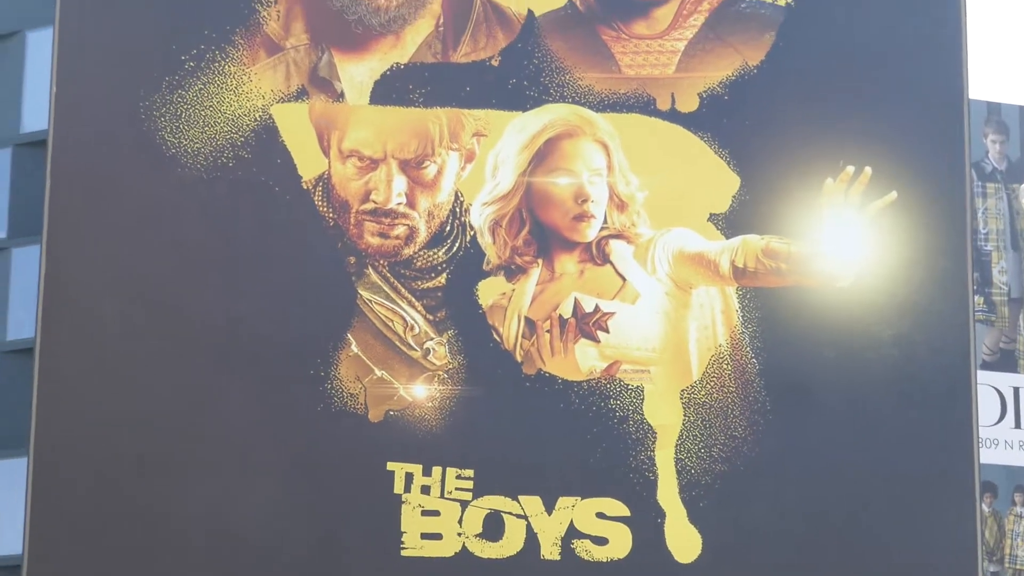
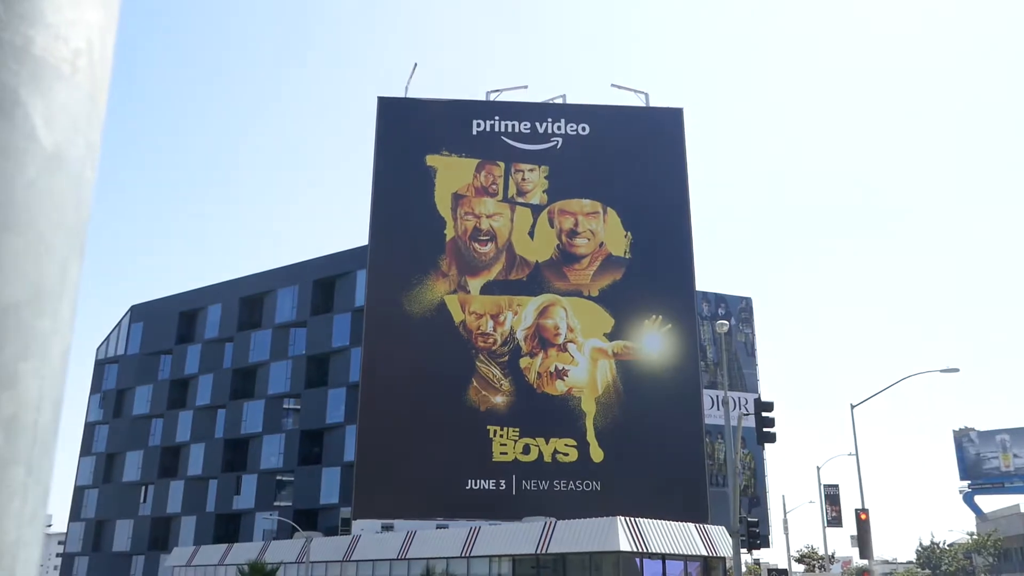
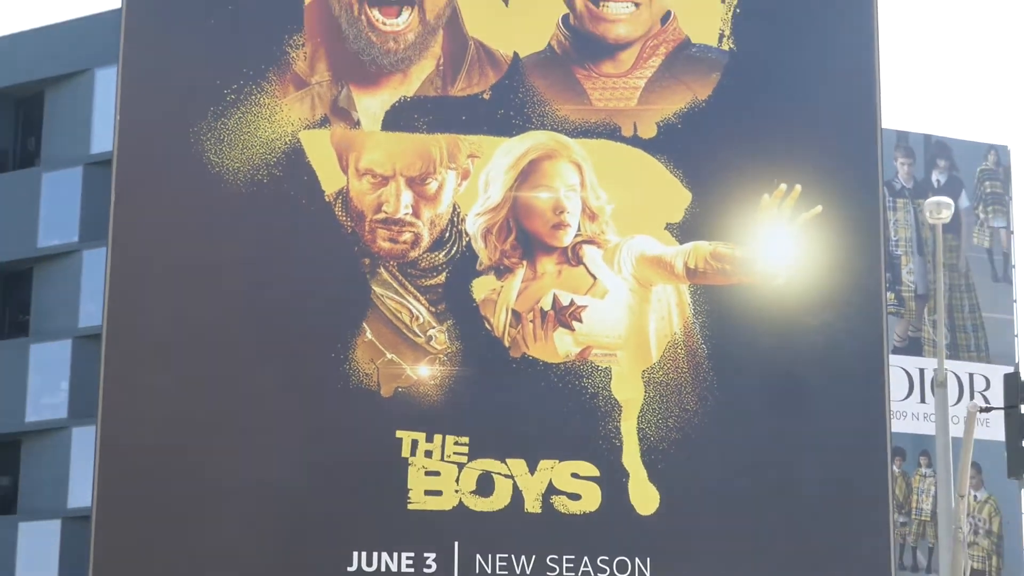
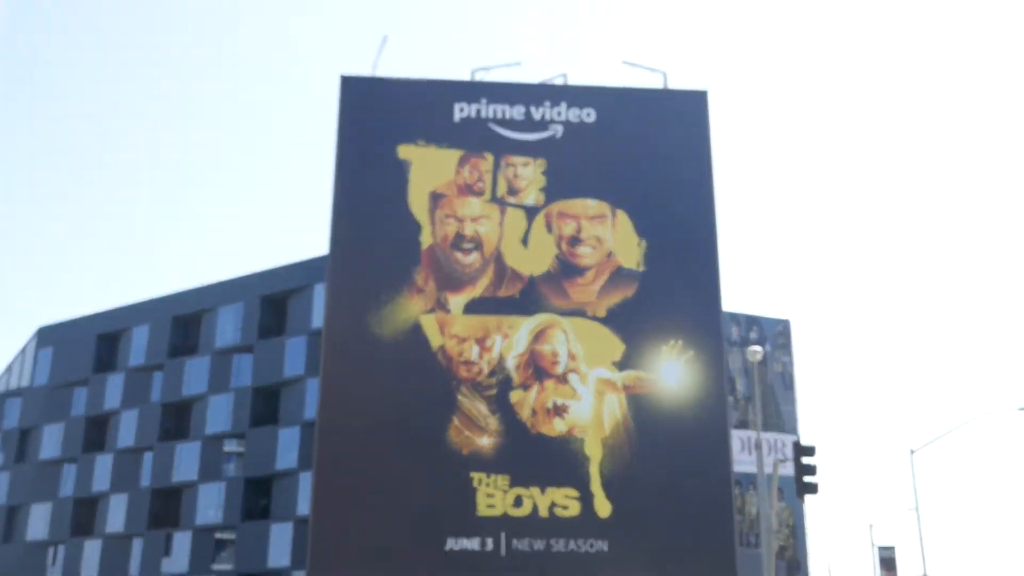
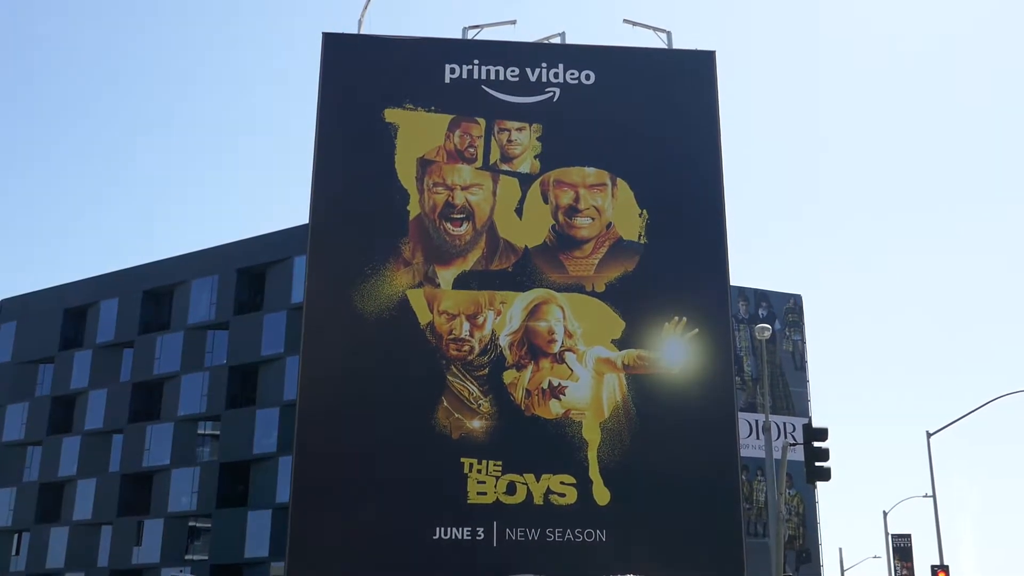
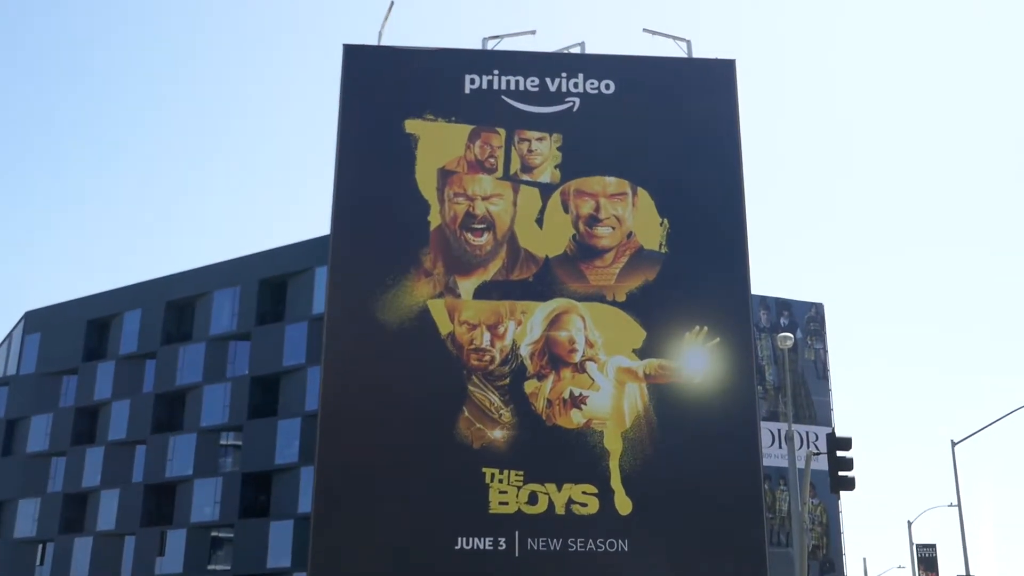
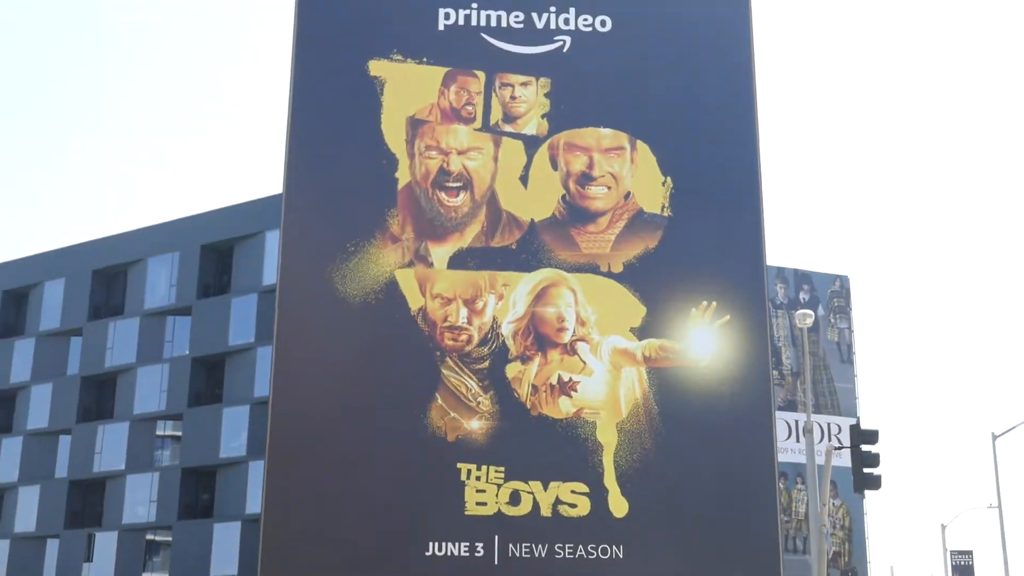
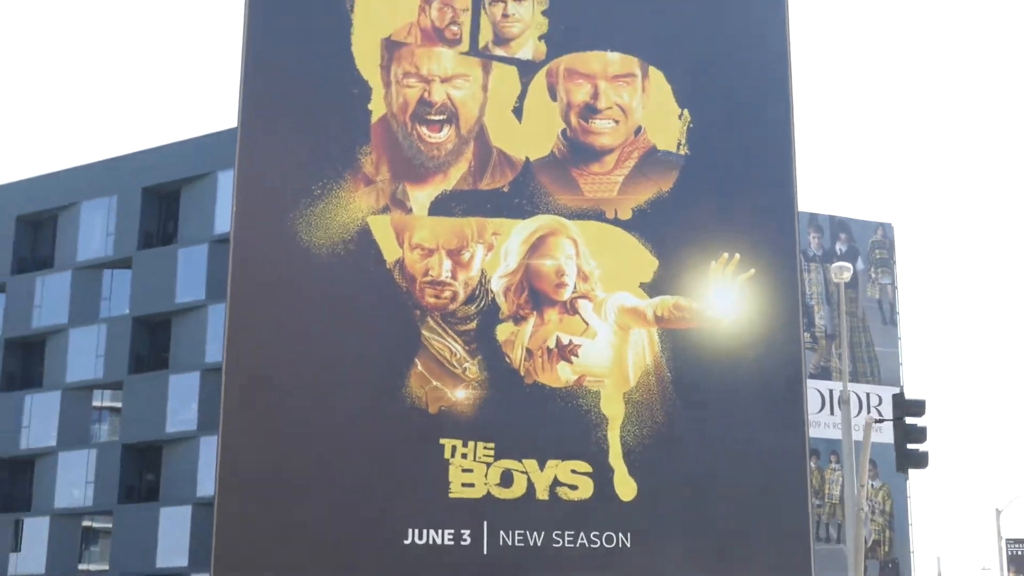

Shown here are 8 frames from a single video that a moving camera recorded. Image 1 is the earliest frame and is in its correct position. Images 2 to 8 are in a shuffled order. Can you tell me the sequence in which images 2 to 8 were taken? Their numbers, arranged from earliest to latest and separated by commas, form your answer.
3, 8, 7, 4, 2, 6, 5
